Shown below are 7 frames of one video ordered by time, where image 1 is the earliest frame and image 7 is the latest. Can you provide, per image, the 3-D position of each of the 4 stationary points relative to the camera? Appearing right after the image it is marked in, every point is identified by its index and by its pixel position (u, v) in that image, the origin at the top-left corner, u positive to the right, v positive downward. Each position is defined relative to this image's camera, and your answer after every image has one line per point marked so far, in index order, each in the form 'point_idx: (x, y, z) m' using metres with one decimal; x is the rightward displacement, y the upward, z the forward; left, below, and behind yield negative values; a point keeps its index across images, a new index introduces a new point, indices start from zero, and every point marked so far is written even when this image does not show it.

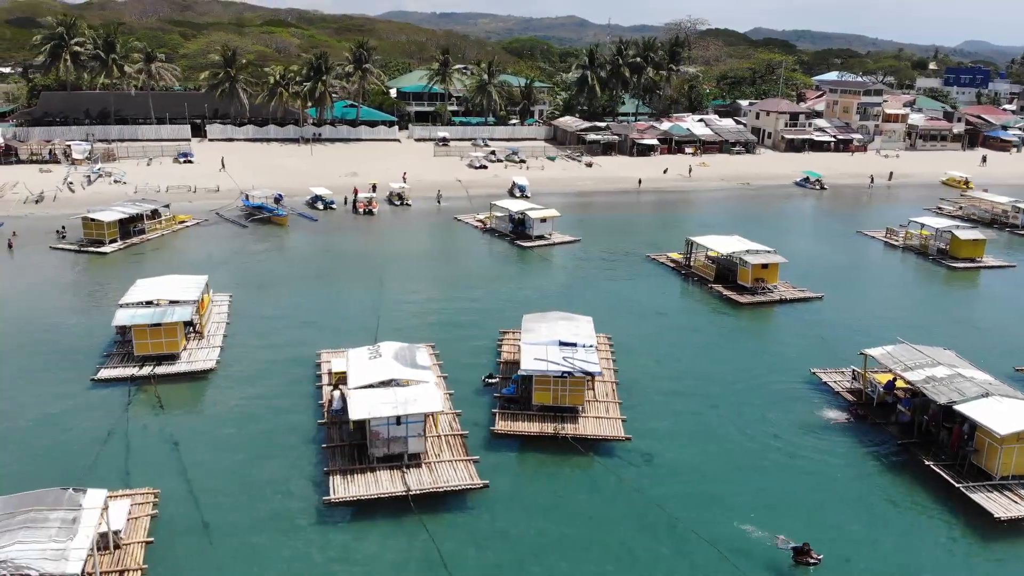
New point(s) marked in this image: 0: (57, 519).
0: (-12.2, -6.2, +15.9) m
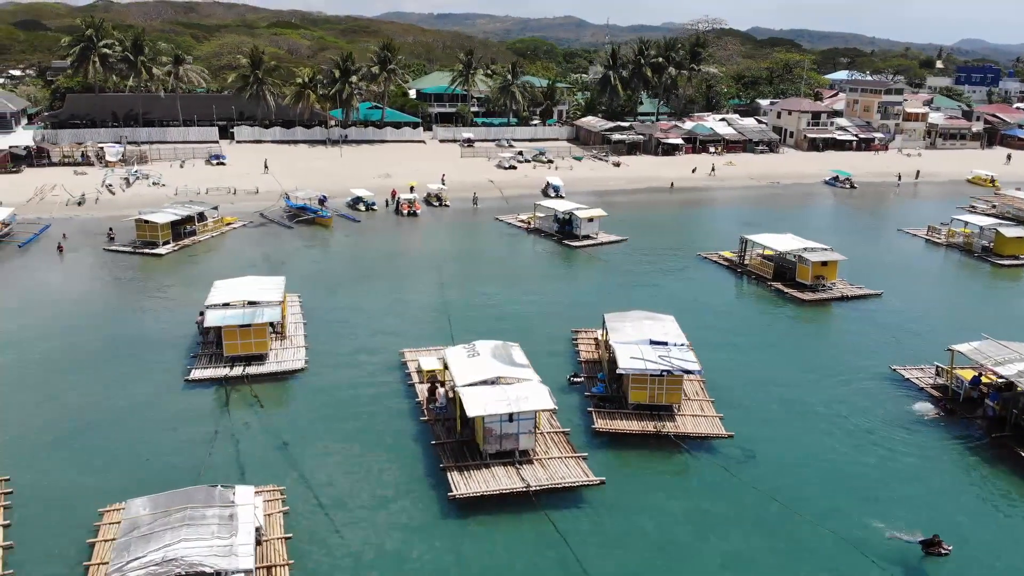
0: (-8.1, -6.2, +16.1) m
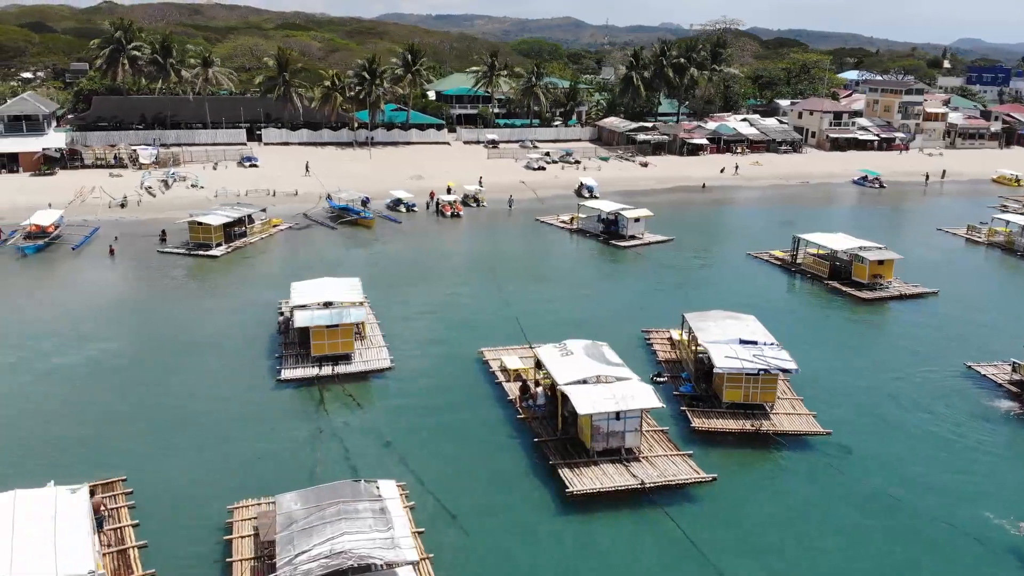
0: (-4.0, -6.2, +16.4) m
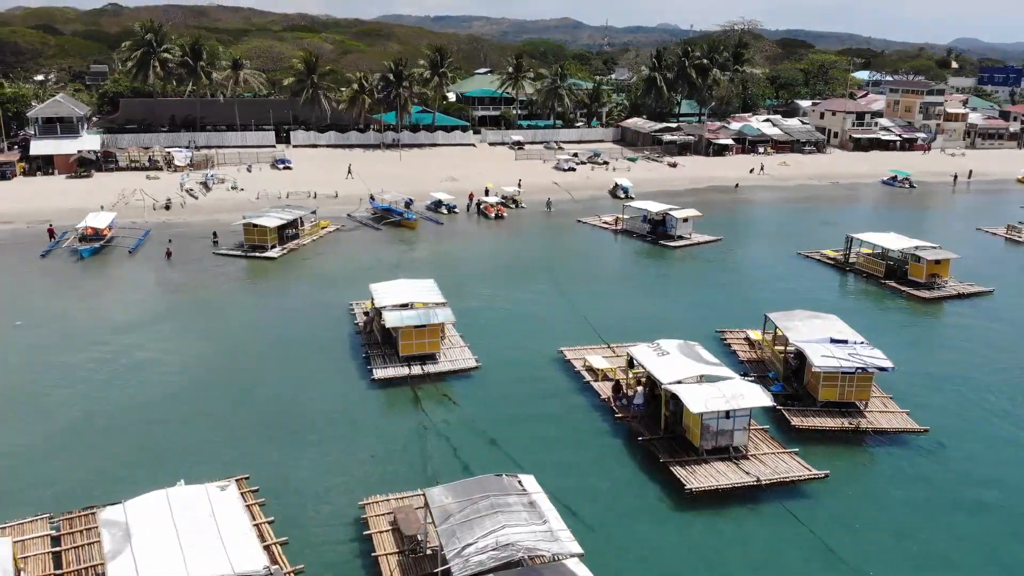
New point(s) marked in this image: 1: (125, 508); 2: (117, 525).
0: (+0.2, -6.2, +16.7) m
1: (-10.9, -6.2, +16.4) m
2: (-10.8, -6.5, +15.9) m
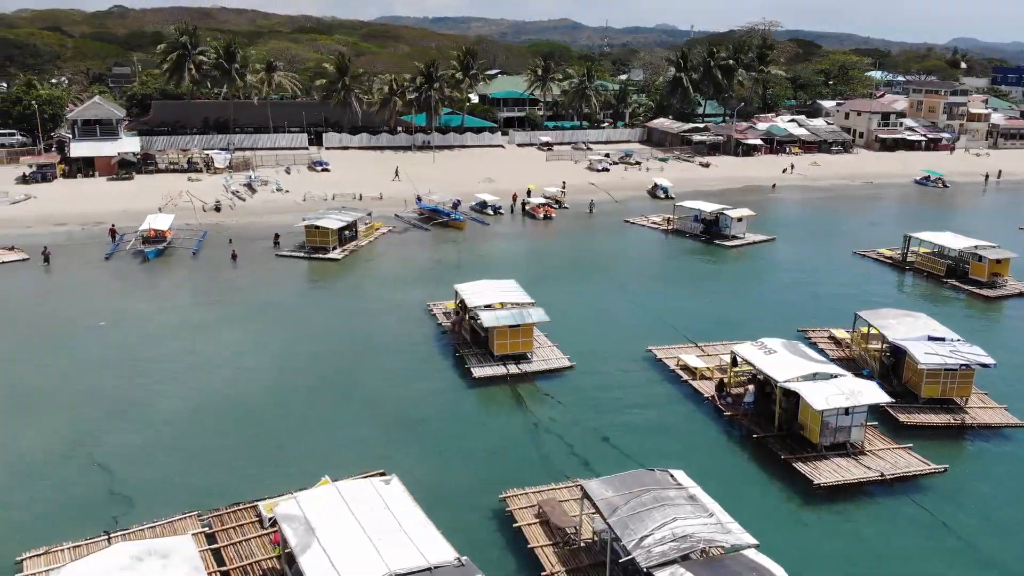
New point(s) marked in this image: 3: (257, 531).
0: (+4.9, -6.2, +17.0) m
1: (-6.1, -6.2, +16.8) m
2: (-6.0, -6.5, +16.2) m
3: (-8.2, -7.8, +18.7) m
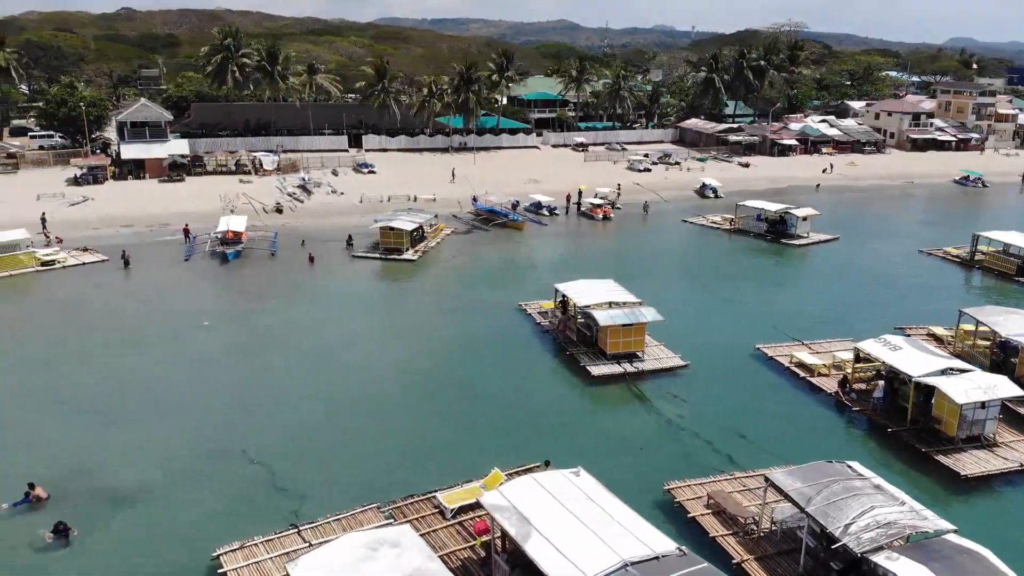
0: (+10.8, -6.1, +17.6) m
1: (-0.3, -6.2, +17.3) m
2: (-0.1, -6.4, +16.7) m
3: (-2.4, -7.8, +19.3) m
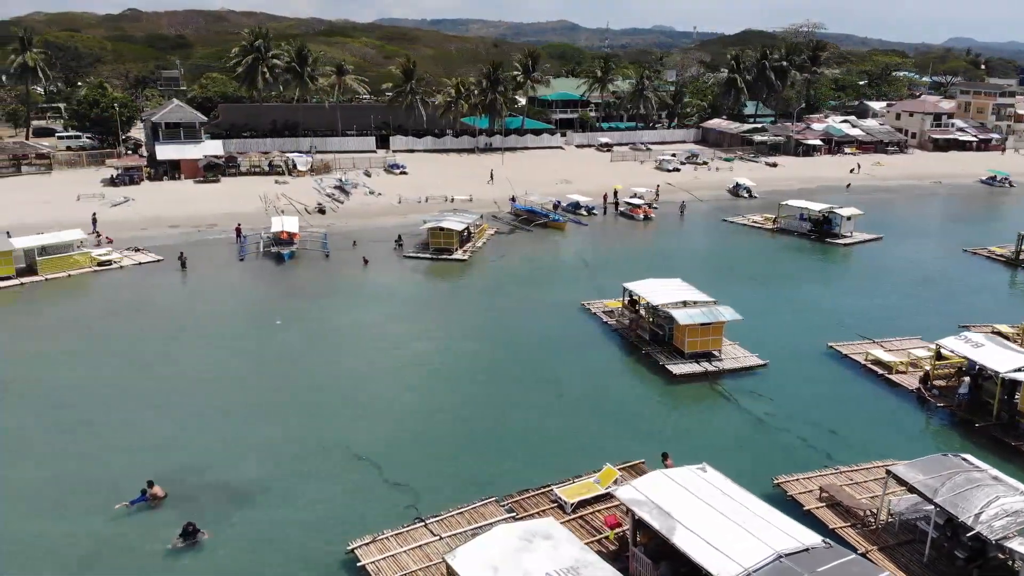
0: (+14.9, -6.0, +18.1) m
1: (+3.8, -6.1, +17.7) m
2: (+4.0, -6.3, +17.2) m
3: (+1.7, -7.7, +19.7) m
